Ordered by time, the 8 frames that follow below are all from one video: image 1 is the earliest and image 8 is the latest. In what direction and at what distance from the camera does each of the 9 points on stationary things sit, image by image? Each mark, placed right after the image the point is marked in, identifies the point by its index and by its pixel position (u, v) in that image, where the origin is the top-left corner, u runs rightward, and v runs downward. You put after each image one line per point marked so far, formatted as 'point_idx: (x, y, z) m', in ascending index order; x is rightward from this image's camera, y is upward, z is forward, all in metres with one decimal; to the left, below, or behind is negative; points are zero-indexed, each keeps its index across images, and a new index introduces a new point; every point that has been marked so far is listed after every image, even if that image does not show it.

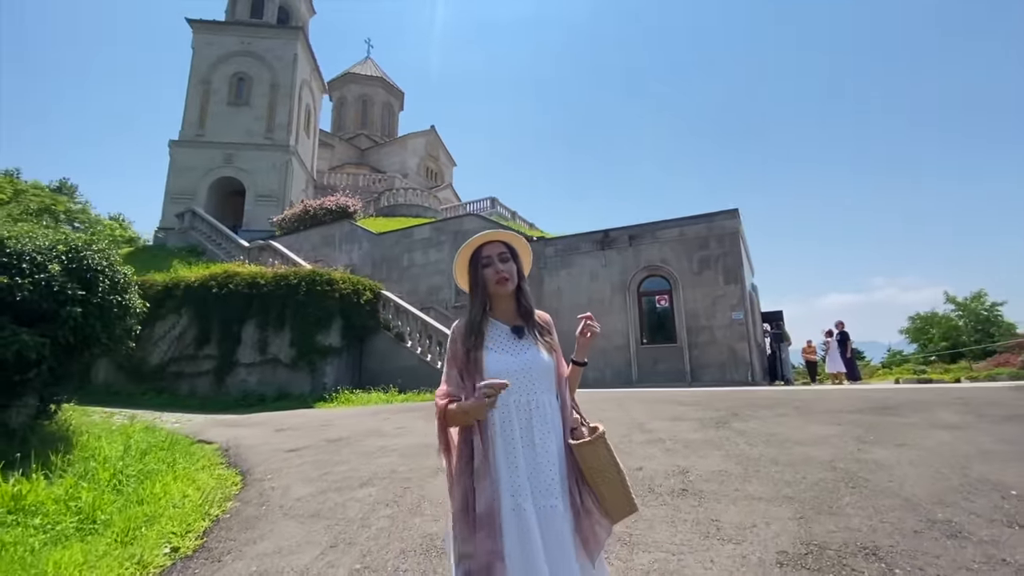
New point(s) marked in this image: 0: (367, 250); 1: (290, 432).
0: (-5.3, +1.4, +18.5) m
1: (-3.4, -2.2, +7.8) m
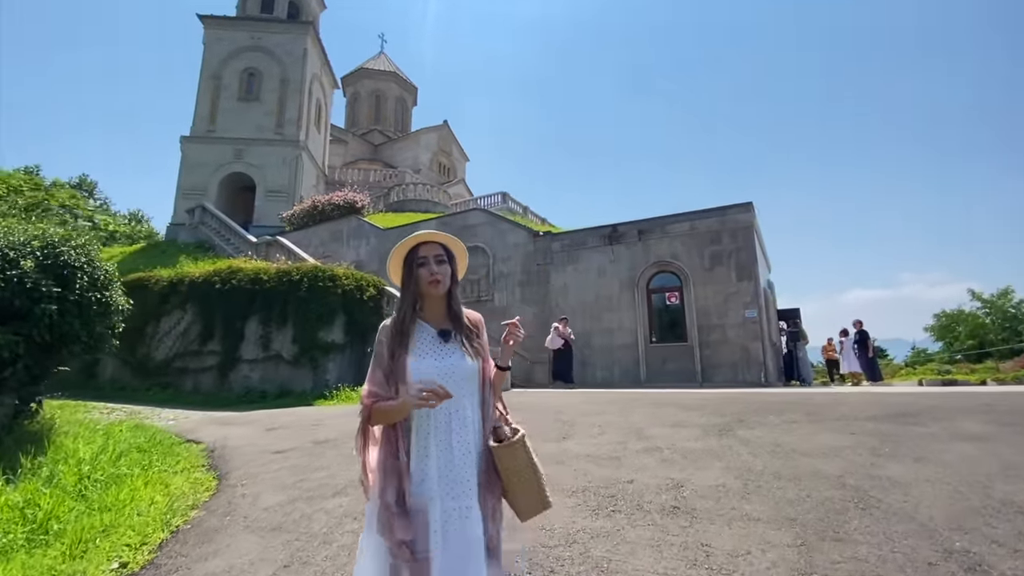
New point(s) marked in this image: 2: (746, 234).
0: (-5.0, +1.5, +18.3) m
1: (-3.5, -2.2, +7.6) m
2: (+5.6, +1.3, +12.1) m
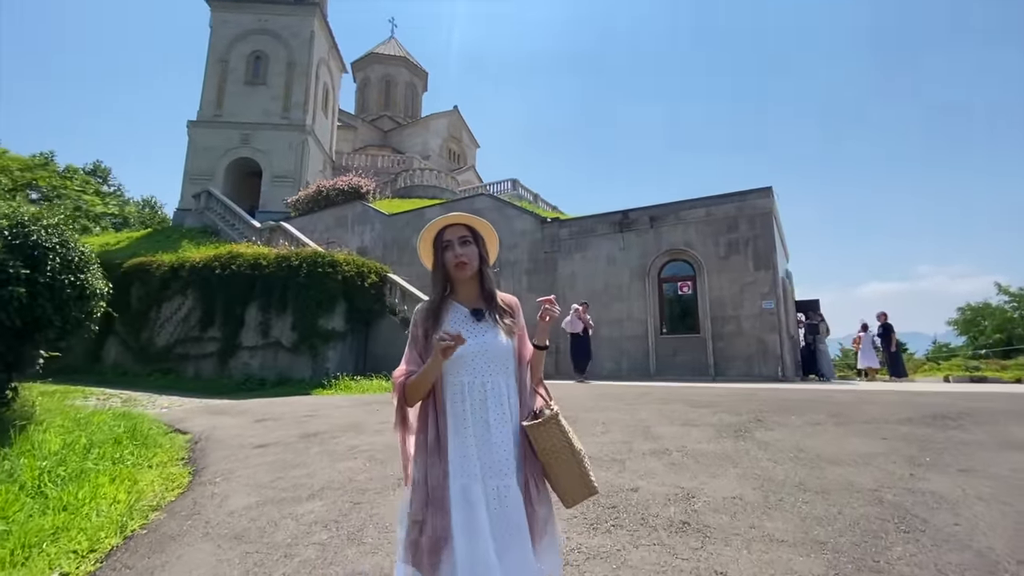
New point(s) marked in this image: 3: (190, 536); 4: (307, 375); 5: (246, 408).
0: (-4.7, +2.0, +18.0) m
1: (-3.4, -1.9, +7.2) m
2: (+5.7, +1.5, +11.5) m
3: (-2.2, -1.7, +3.4) m
4: (-4.9, -2.1, +12.2) m
5: (-4.5, -2.0, +8.6) m
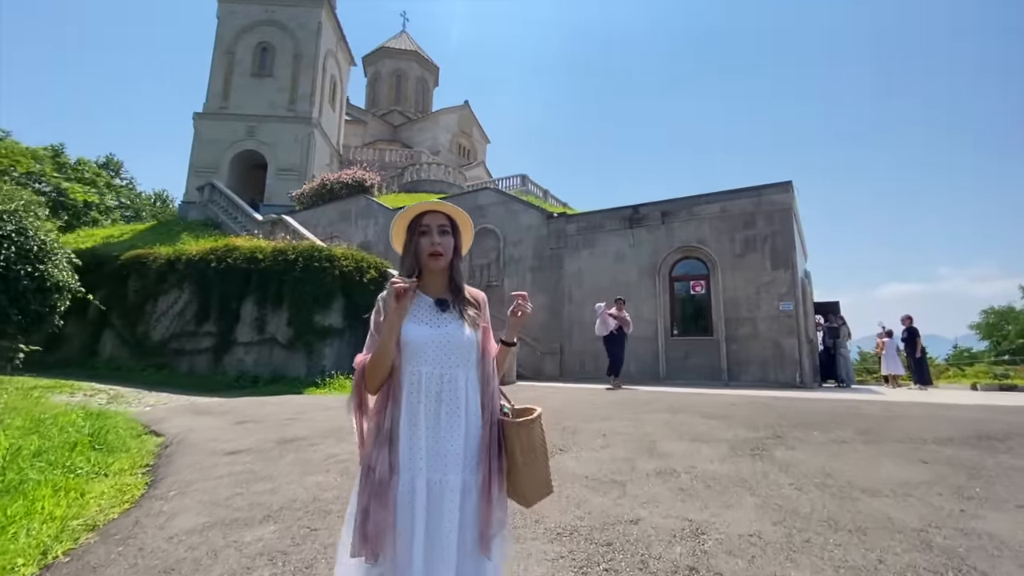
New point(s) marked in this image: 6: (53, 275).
0: (-4.5, +2.1, +17.5) m
1: (-3.5, -1.9, +6.8) m
2: (+5.8, +1.5, +10.8) m
3: (-2.3, -1.6, +3.0) m
4: (-4.9, -2.0, +11.8) m
5: (-4.5, -1.9, +8.2) m
6: (-6.5, +0.2, +7.1) m
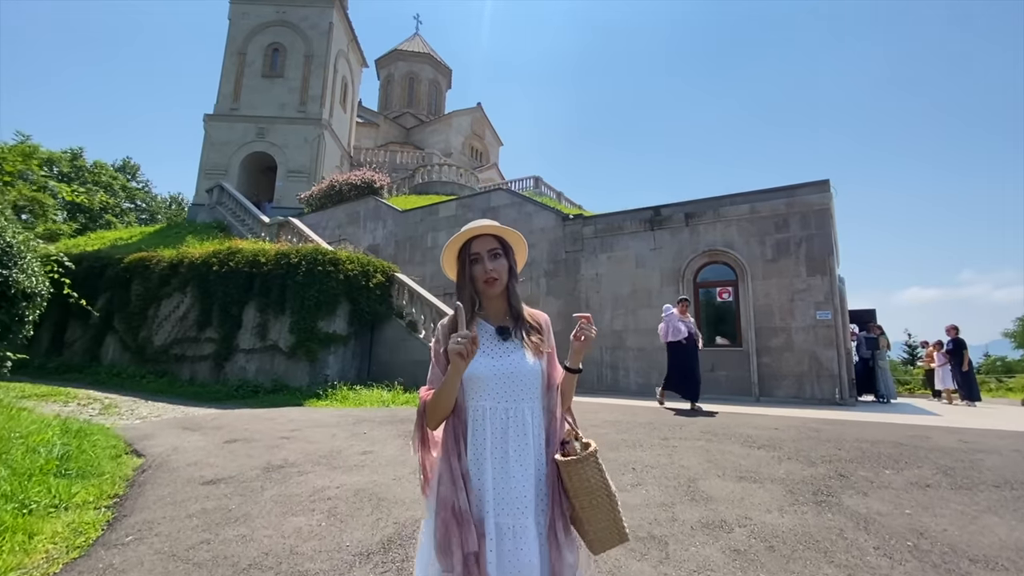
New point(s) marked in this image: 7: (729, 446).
0: (-4.1, +2.0, +17.0) m
1: (-3.3, -1.9, +6.2) m
2: (+6.1, +1.4, +10.0) m
3: (-2.2, -1.7, +2.3) m
4: (-4.6, -2.1, +11.2) m
5: (-4.3, -2.0, +7.6) m
6: (-6.3, +0.1, +6.6) m
7: (+2.2, -1.6, +5.1) m
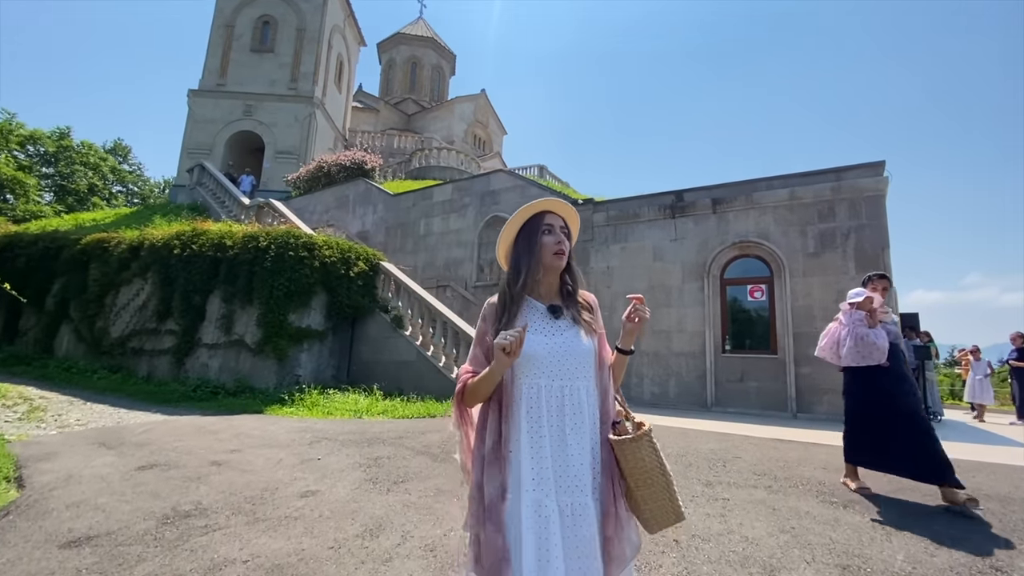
0: (-4.0, +2.3, +15.6) m
1: (-3.4, -1.8, +4.8) m
2: (+6.1, +1.4, +8.6) m
3: (-2.3, -1.6, +0.9) m
4: (-4.6, -1.8, +9.8) m
5: (-4.4, -1.8, +6.2) m
6: (-6.3, +0.3, +5.2) m
7: (+2.1, -1.5, +3.7) m
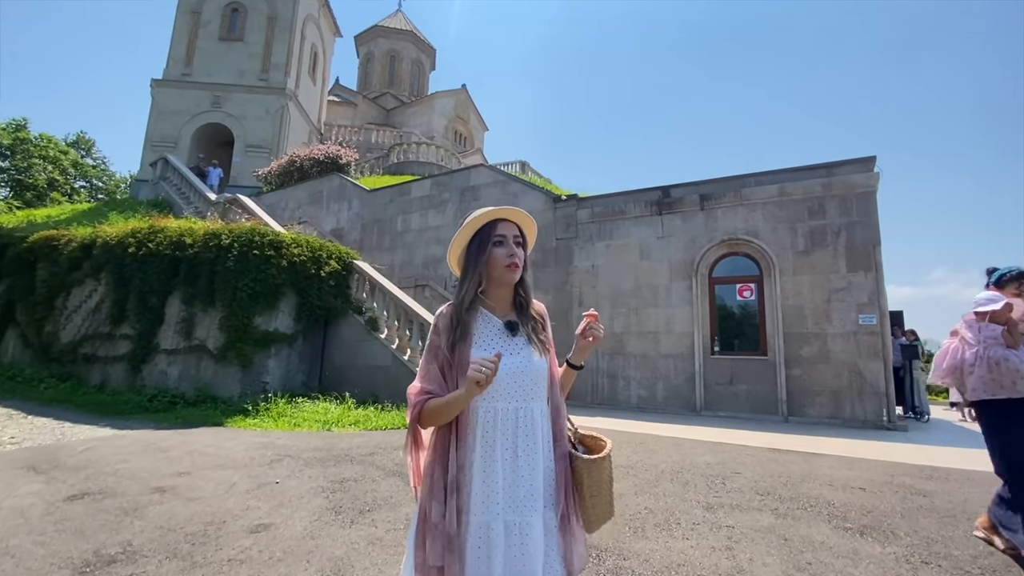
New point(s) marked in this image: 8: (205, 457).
0: (-4.6, +2.3, +14.9) m
1: (-3.6, -1.8, +4.2) m
2: (+5.8, +1.4, +8.3) m
3: (-2.3, -1.7, +0.4) m
4: (-5.0, -1.9, +9.2) m
5: (-4.6, -1.9, +5.6) m
6: (-6.5, +0.3, +4.5) m
7: (+2.0, -1.6, +3.3) m
8: (-3.4, -1.8, +5.6) m
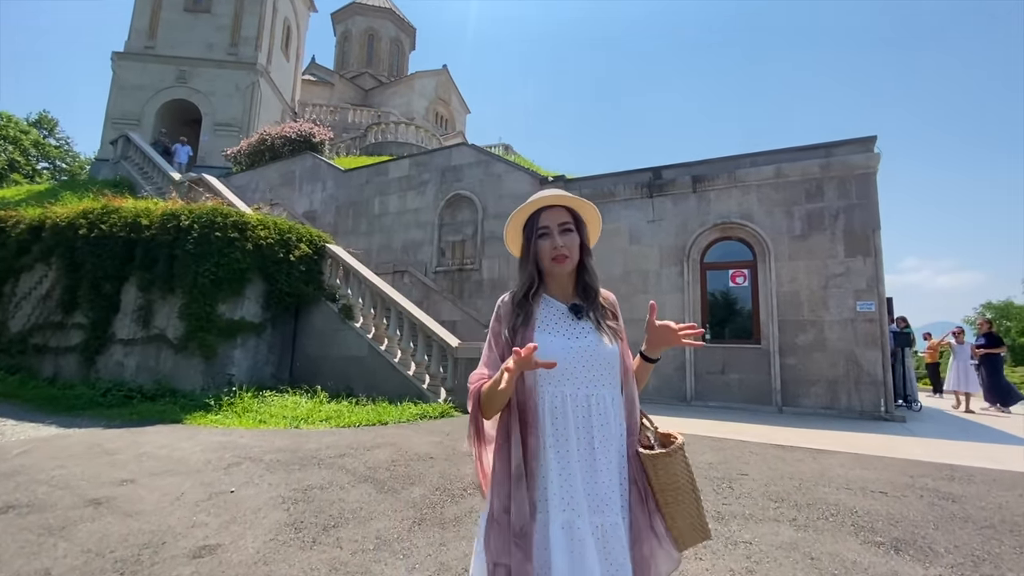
0: (-5.1, +2.7, +14.2) m
1: (-3.7, -1.7, +3.7) m
2: (+5.5, +1.6, +8.0) m
3: (-2.3, -1.6, -0.1) m
4: (-5.3, -1.6, +8.5) m
5: (-4.8, -1.7, +5.0) m
6: (-6.6, +0.4, +3.7) m
7: (+1.9, -1.5, +2.9) m
8: (-3.6, -1.7, +5.0) m
